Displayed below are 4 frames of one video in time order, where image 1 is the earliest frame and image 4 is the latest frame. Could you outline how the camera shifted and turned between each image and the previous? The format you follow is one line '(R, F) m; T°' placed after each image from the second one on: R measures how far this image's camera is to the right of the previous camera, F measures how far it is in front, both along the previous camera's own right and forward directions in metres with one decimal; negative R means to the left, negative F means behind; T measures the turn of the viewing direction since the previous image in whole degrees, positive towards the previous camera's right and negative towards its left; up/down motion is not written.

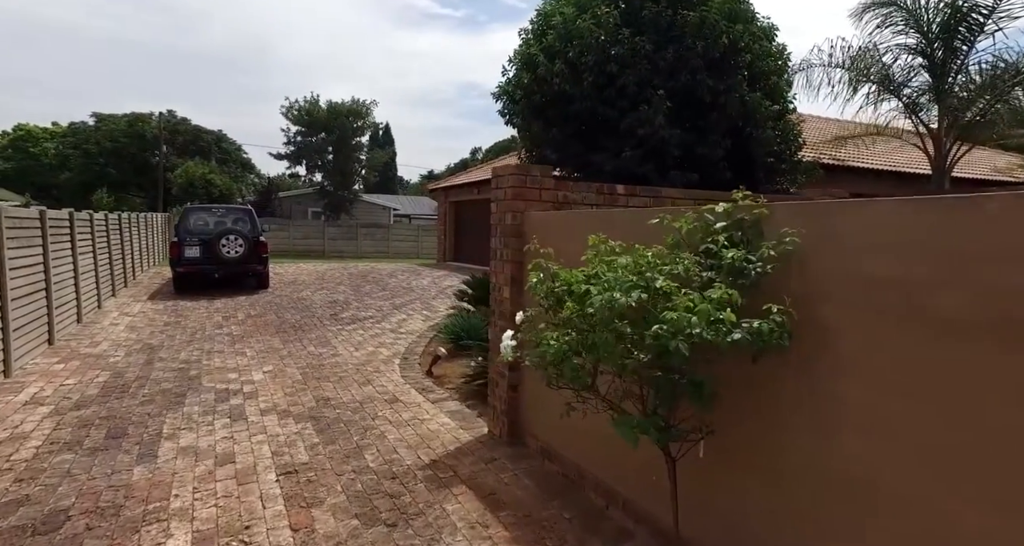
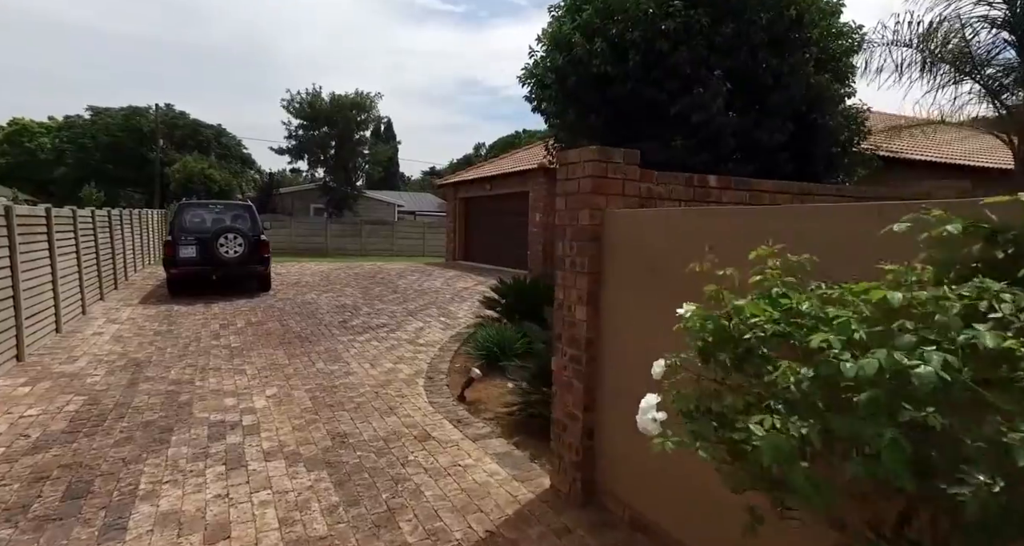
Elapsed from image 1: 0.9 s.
(-0.4, +0.9) m; 0°
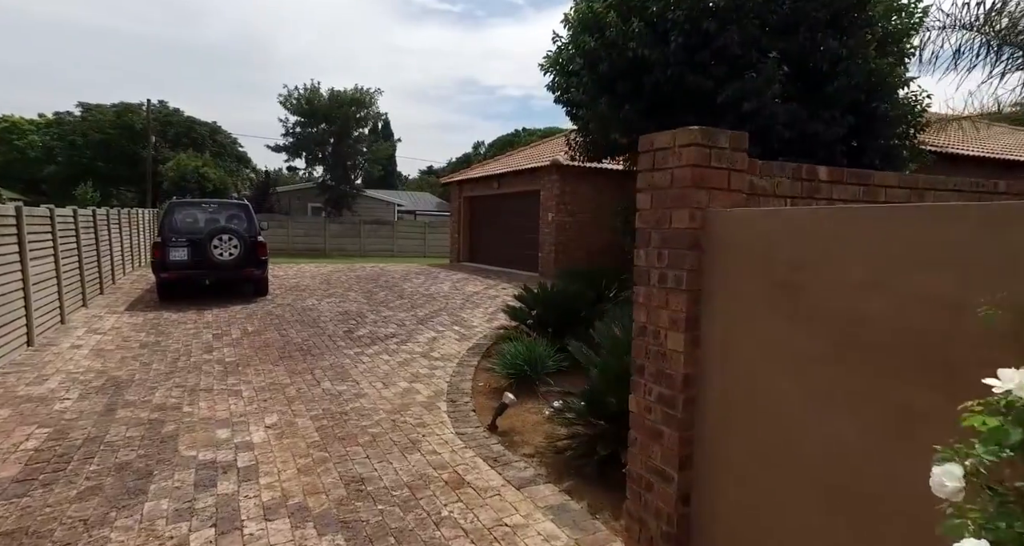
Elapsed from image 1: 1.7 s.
(-0.3, +0.7) m; 0°
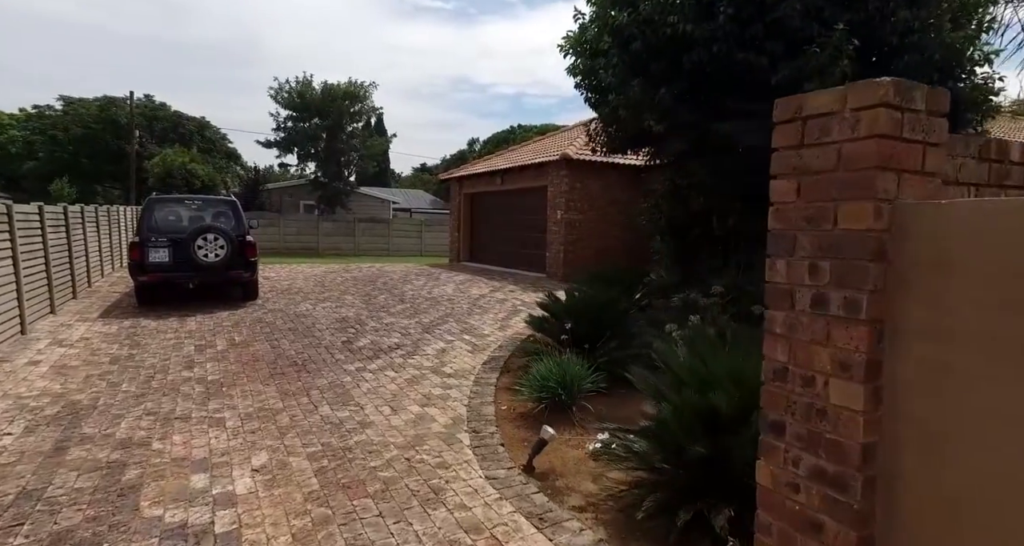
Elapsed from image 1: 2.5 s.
(-0.3, +0.8) m; +1°
